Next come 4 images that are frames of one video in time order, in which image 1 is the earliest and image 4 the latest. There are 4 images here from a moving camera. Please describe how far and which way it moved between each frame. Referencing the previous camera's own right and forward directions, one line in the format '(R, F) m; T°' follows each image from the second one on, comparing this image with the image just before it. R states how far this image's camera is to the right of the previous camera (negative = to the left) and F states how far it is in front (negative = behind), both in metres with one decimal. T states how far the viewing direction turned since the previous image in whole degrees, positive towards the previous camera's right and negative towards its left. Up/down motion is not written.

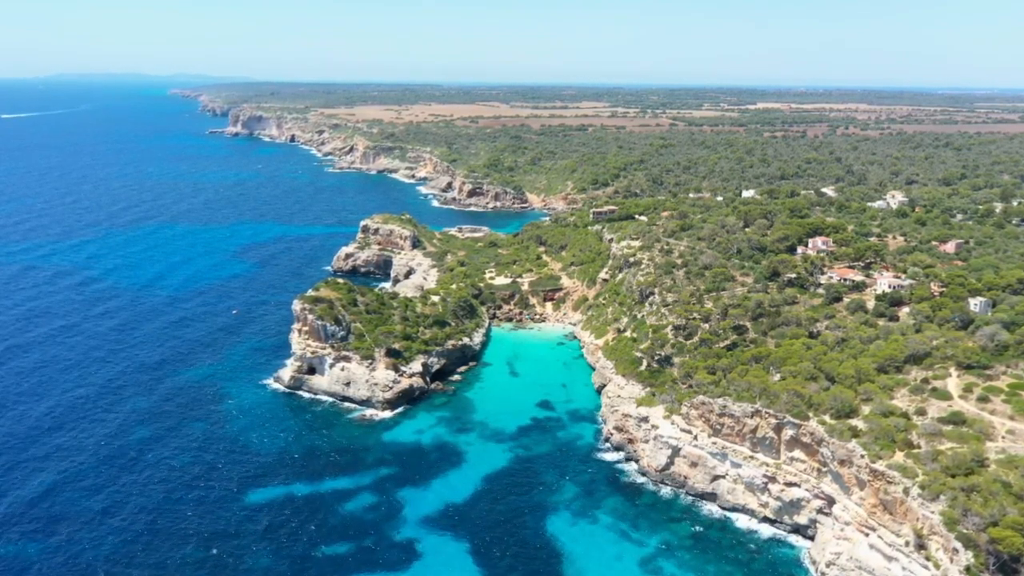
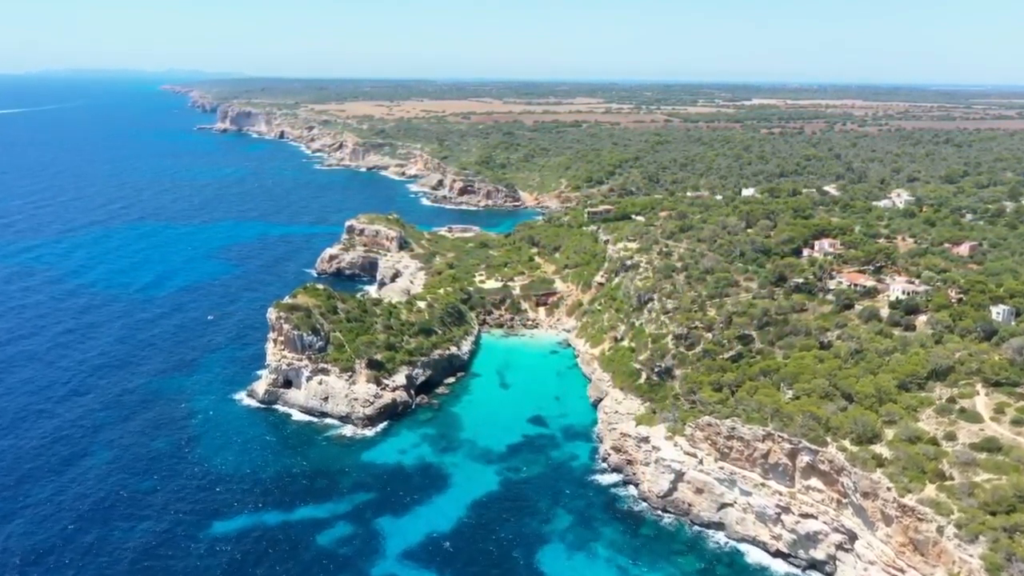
(+0.3, +3.3) m; 0°
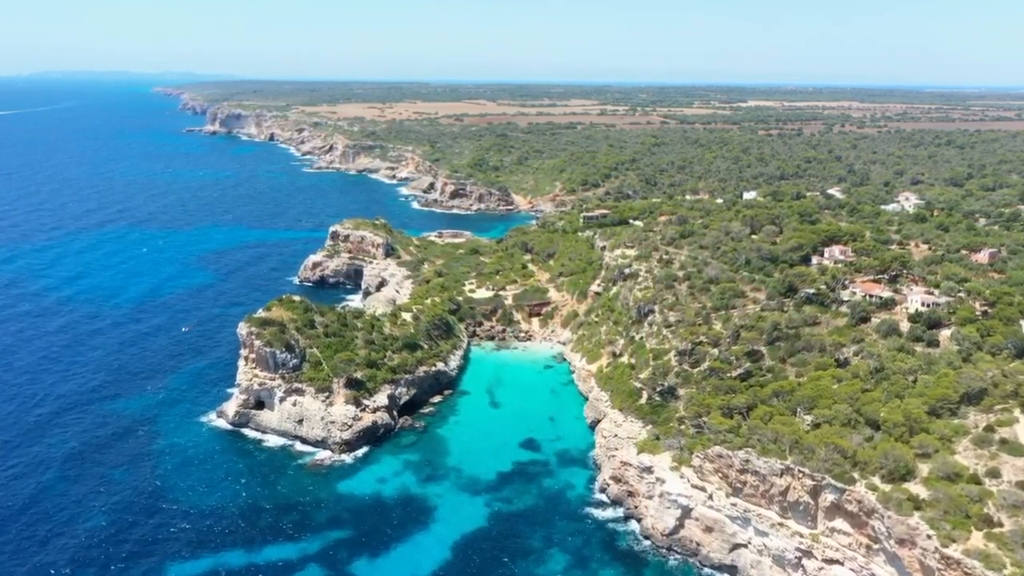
(+0.3, +3.5) m; 0°
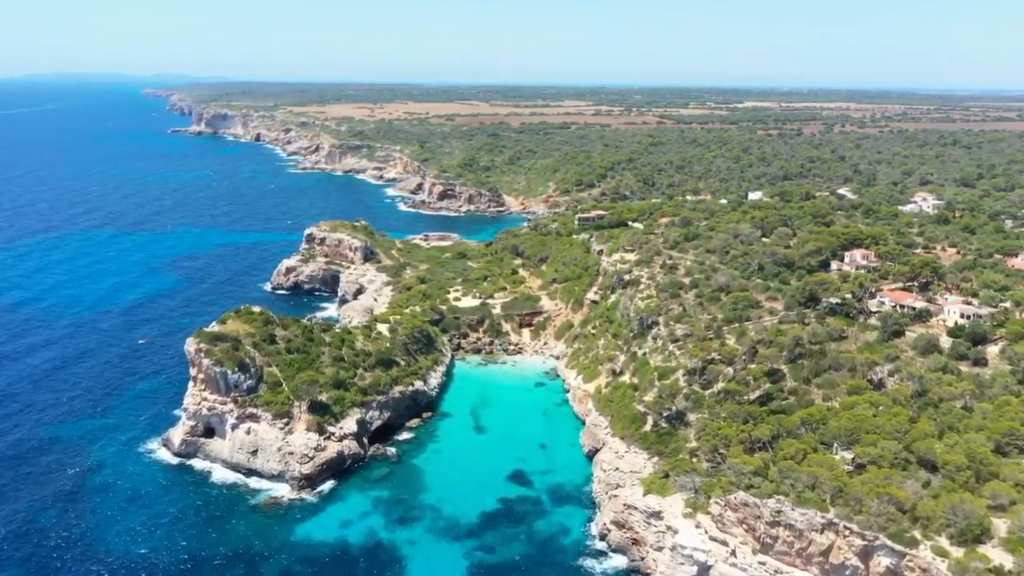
(+0.4, +5.4) m; 0°
